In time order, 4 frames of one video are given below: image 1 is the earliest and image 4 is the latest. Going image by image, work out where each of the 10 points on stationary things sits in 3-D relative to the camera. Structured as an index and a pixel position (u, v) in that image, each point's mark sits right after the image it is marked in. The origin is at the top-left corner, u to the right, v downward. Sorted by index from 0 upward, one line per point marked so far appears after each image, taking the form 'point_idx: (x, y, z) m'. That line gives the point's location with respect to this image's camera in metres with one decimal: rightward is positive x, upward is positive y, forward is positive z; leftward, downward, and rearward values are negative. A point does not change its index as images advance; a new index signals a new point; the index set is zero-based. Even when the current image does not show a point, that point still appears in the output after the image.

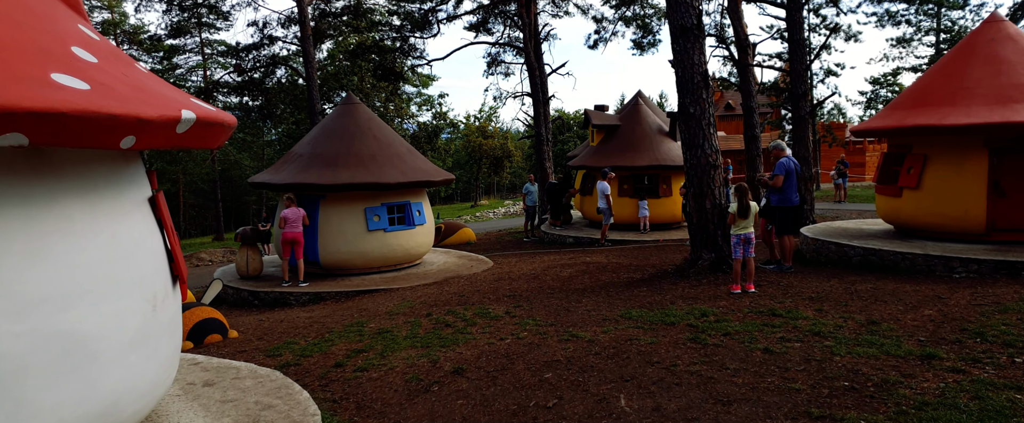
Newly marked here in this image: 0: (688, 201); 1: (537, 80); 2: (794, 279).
0: (+2.4, +0.1, +8.7) m
1: (+0.7, +3.7, +19.0) m
2: (+3.4, -0.8, +7.9) m
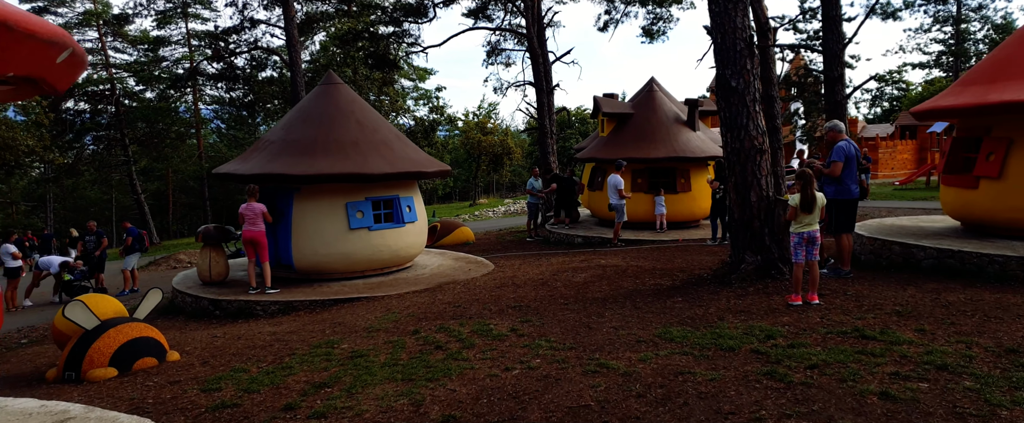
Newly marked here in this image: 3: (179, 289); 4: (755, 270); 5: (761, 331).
0: (+2.4, +0.2, +7.3) m
1: (+0.7, +3.8, +17.5) m
2: (+3.4, -0.7, +6.5) m
3: (-4.5, -1.1, +9.0) m
4: (+2.6, -0.6, +7.1) m
5: (+1.9, -0.9, +5.0) m
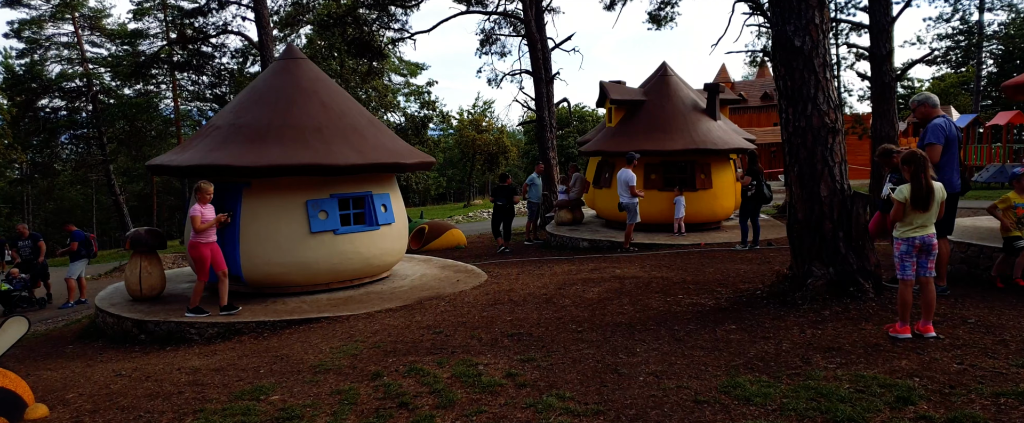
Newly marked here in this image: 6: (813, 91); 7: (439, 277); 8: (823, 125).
0: (+2.4, +0.2, +5.6) m
1: (+0.7, +3.8, +15.9) m
2: (+3.4, -0.7, +4.8) m
3: (-4.6, -1.1, +7.3) m
4: (+2.6, -0.6, +5.4) m
5: (+1.9, -0.9, +3.3) m
6: (+2.5, +1.0, +5.4) m
7: (-1.0, -0.9, +8.8) m
8: (+2.6, +0.7, +5.4) m
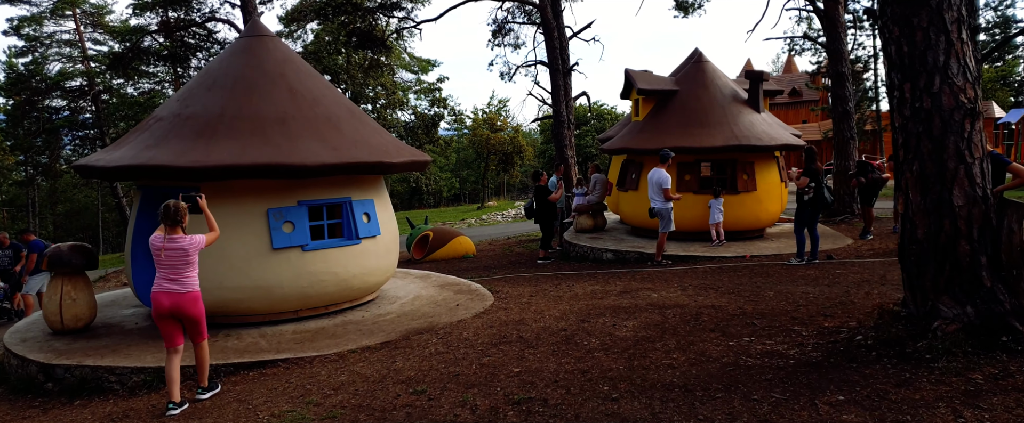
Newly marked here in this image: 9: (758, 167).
0: (+2.4, +0.1, +4.0) m
1: (+0.9, +3.7, +14.3) m
2: (+3.4, -0.8, +3.2) m
3: (-4.5, -1.2, +5.8) m
4: (+2.6, -0.7, +3.8) m
5: (+1.9, -1.0, +1.8) m
6: (+2.5, +0.9, +3.8) m
7: (-0.9, -1.0, +7.3) m
8: (+2.6, +0.6, +3.8) m
9: (+3.9, +0.7, +10.4) m
